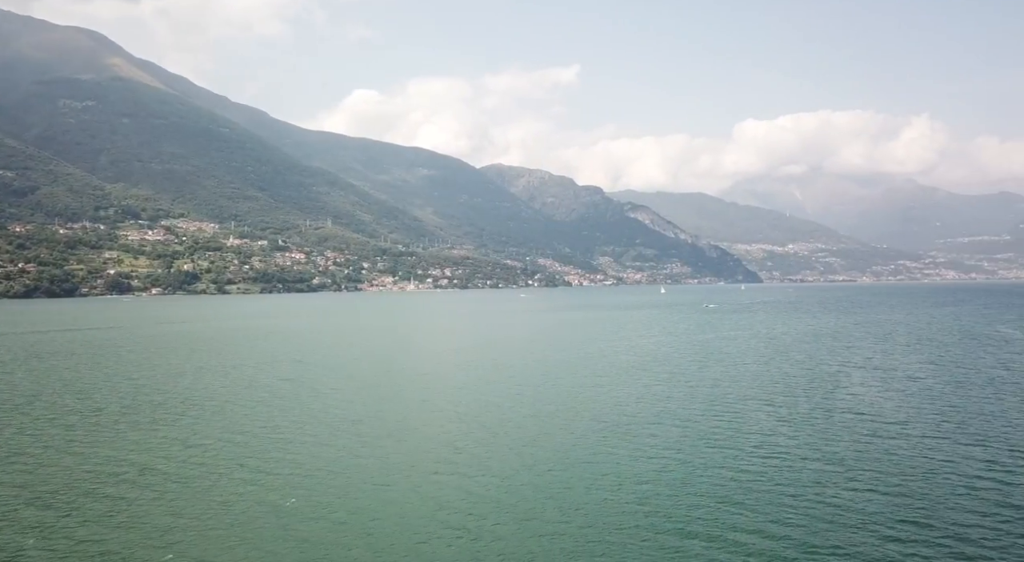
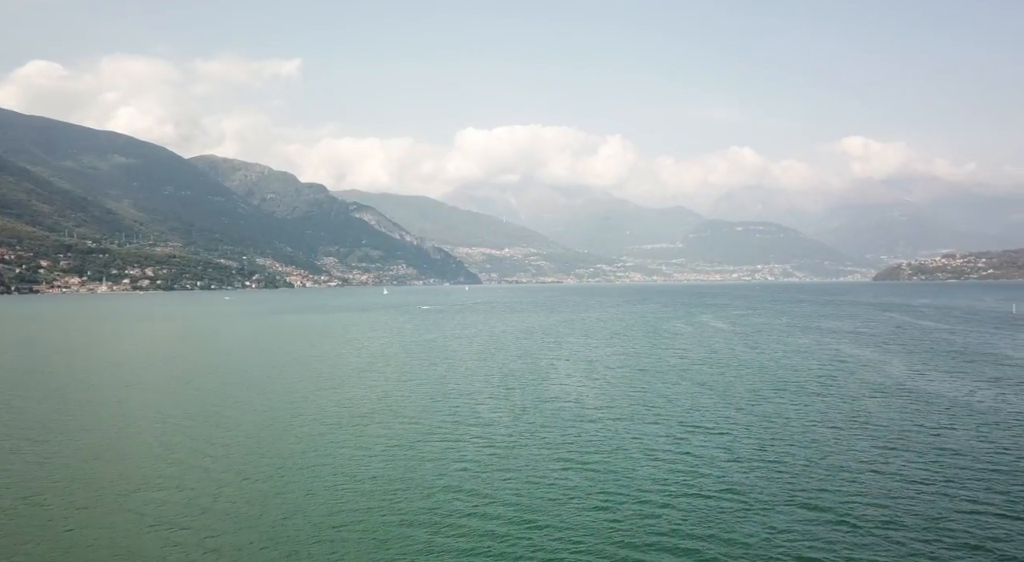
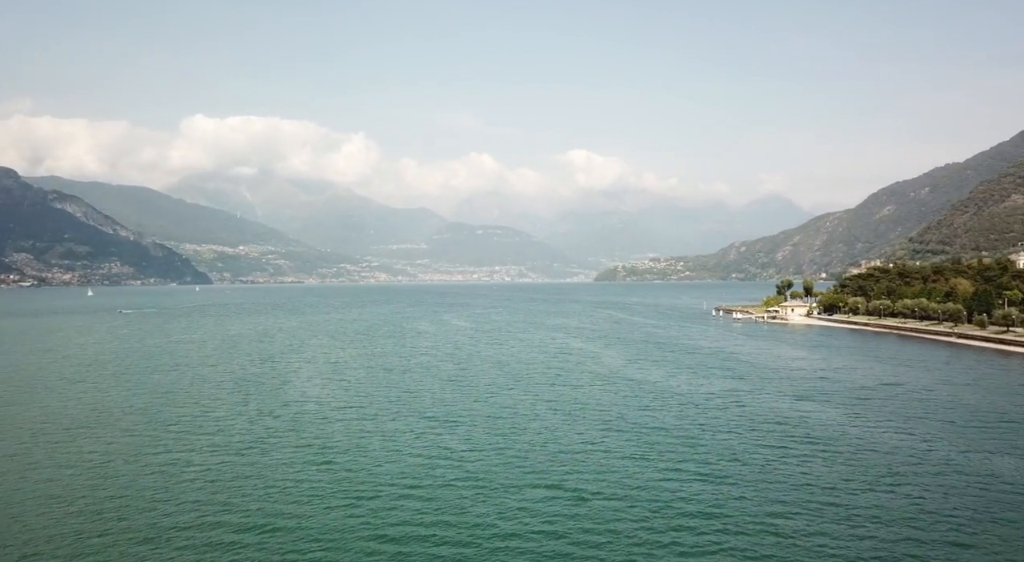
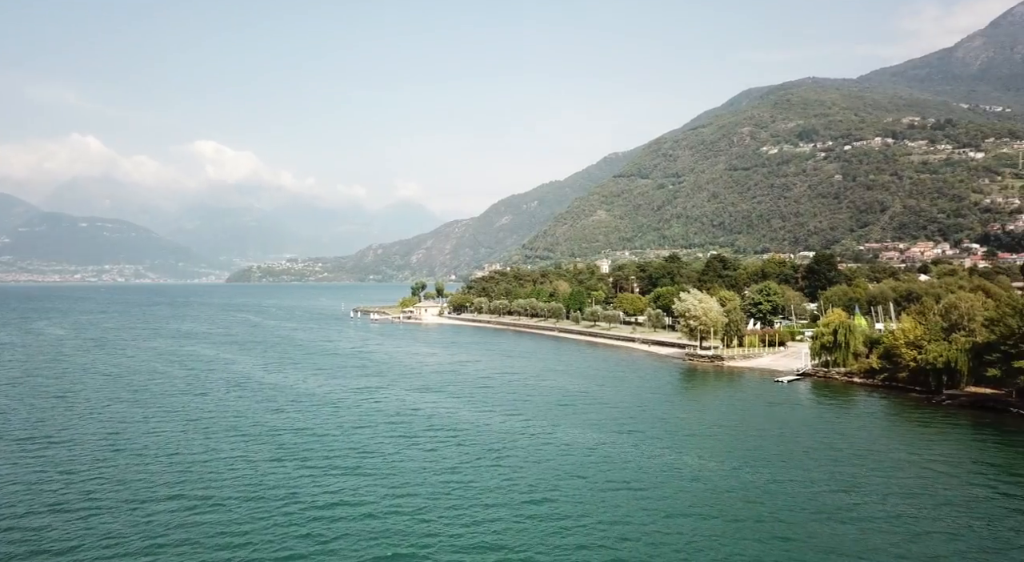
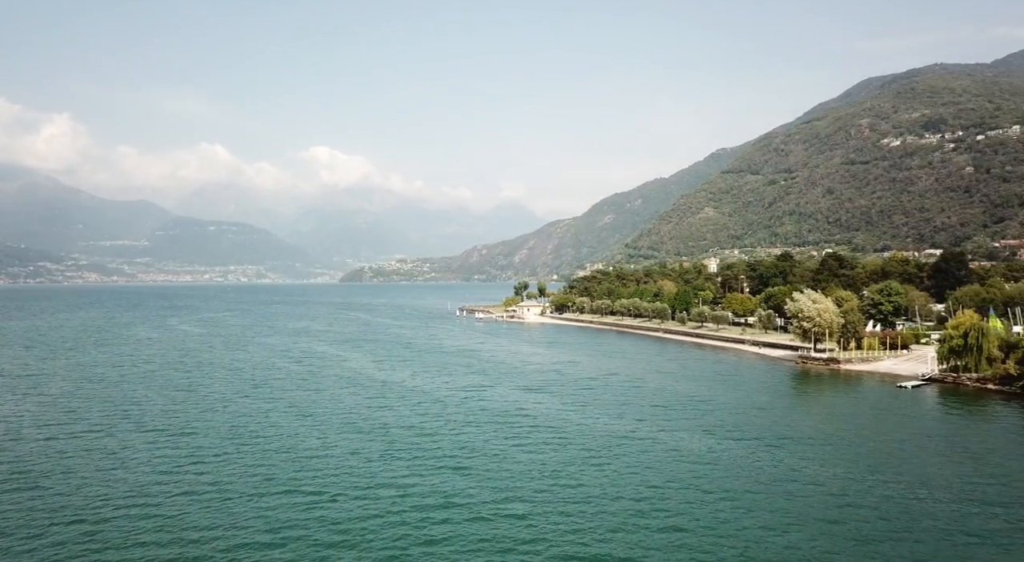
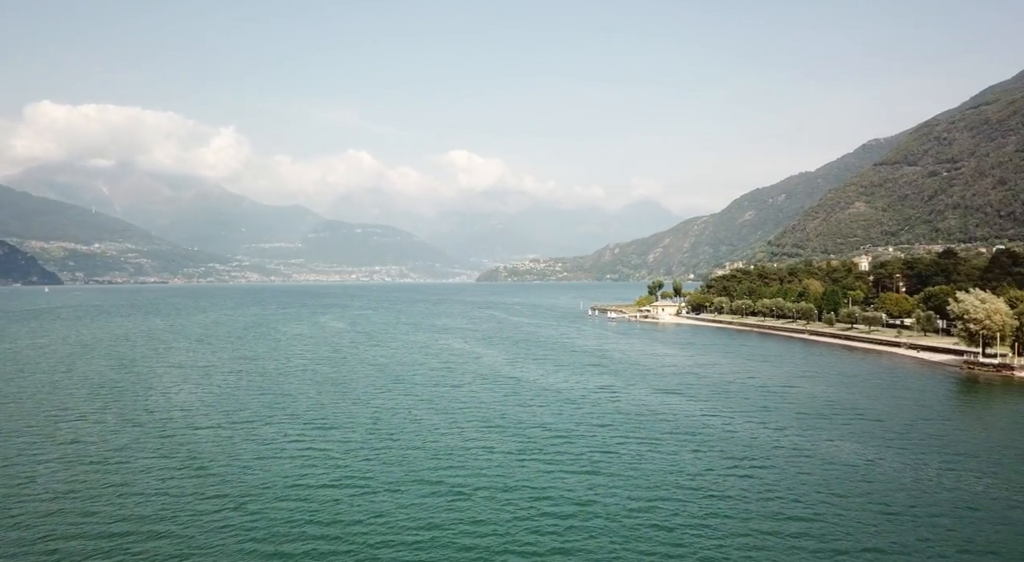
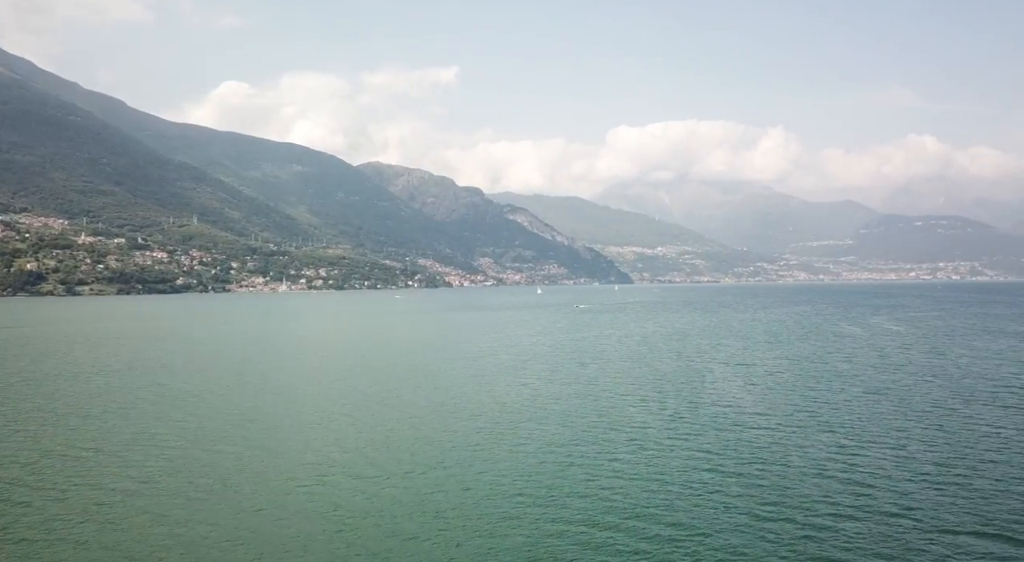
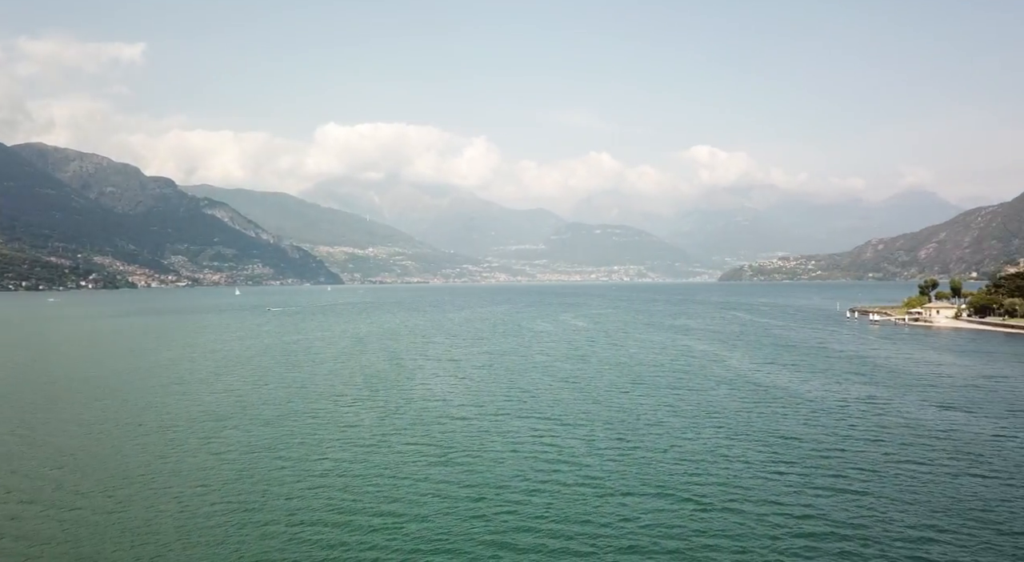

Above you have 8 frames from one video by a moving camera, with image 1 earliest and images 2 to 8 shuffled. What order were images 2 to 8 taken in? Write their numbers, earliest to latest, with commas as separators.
7, 2, 8, 3, 6, 5, 4
